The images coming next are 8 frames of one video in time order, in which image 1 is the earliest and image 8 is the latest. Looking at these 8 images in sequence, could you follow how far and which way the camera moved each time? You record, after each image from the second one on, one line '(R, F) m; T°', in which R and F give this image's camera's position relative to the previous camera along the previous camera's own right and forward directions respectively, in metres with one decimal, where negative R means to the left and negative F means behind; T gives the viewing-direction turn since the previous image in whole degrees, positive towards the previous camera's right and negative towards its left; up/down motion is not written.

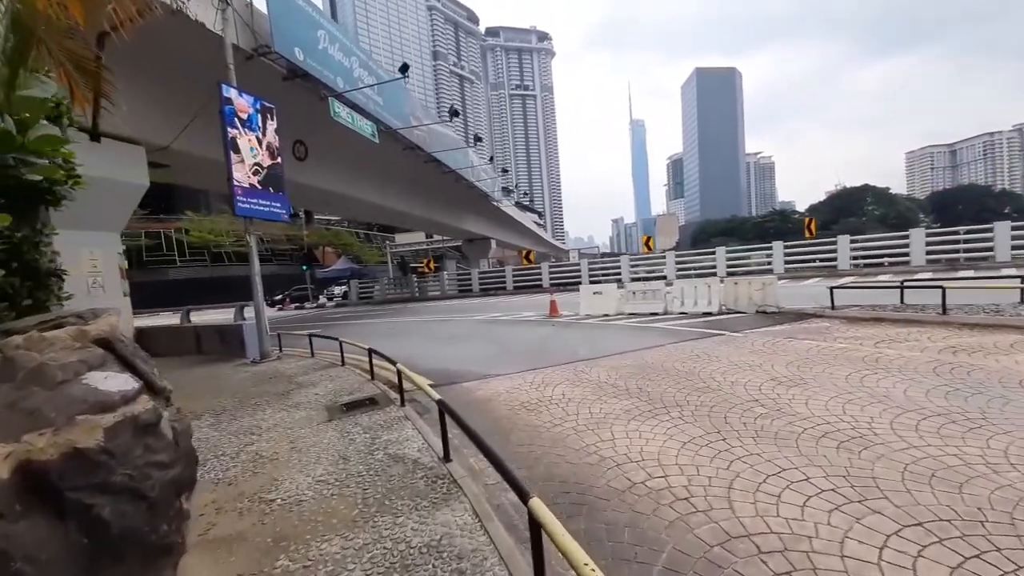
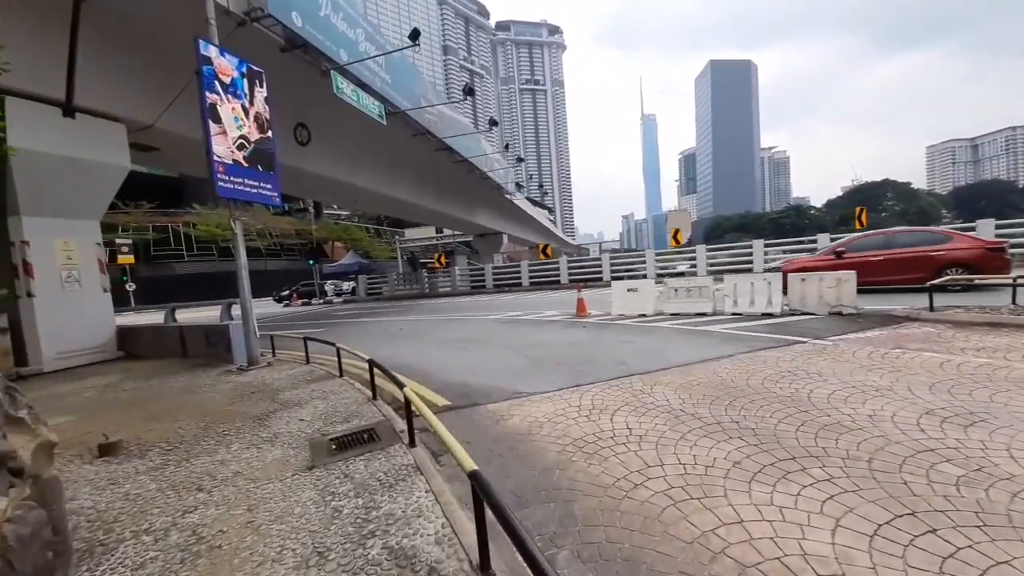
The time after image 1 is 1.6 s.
(-0.3, +1.3) m; -1°
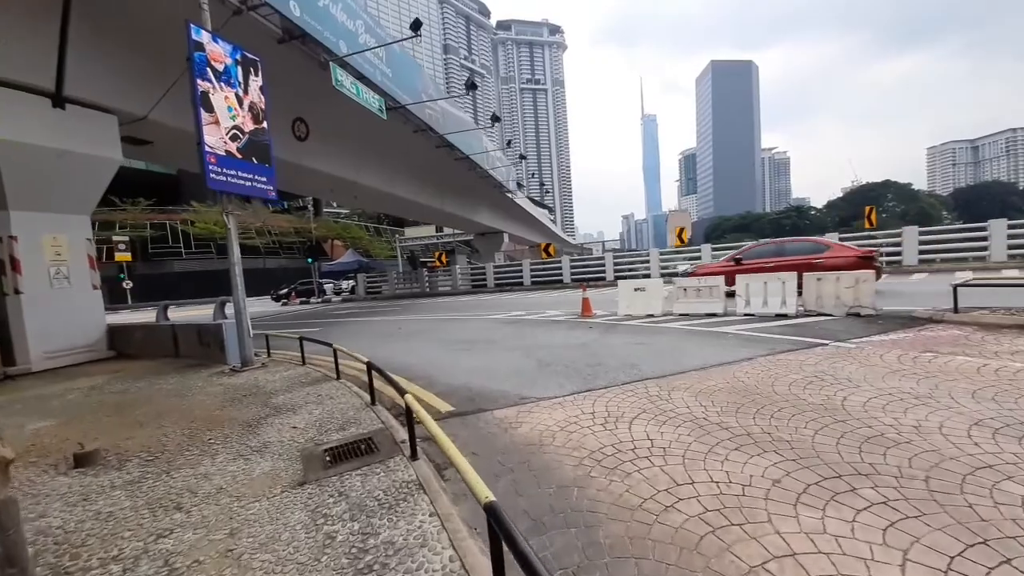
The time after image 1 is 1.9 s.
(-0.1, +0.3) m; 0°
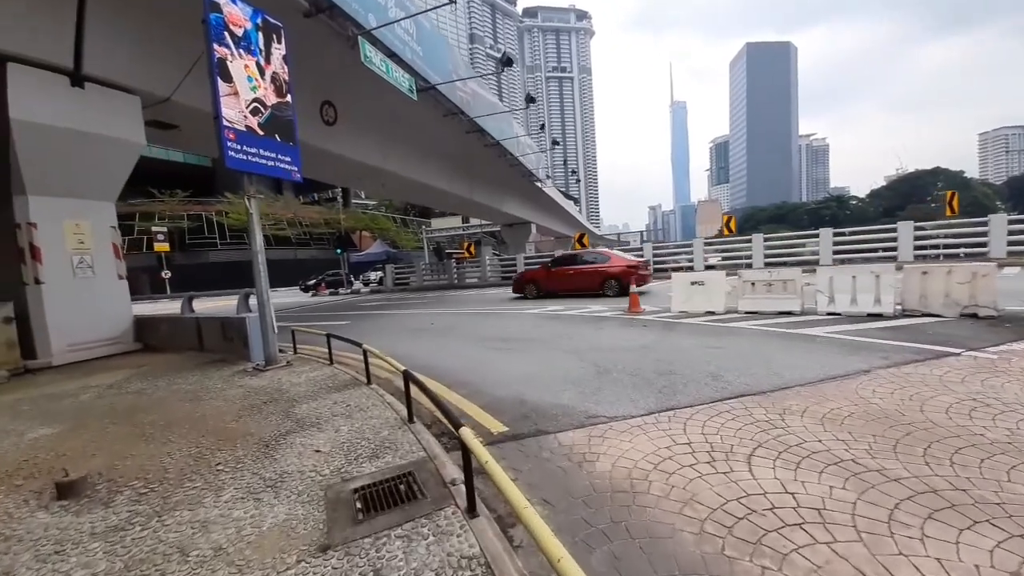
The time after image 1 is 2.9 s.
(-0.4, +0.9) m; -3°
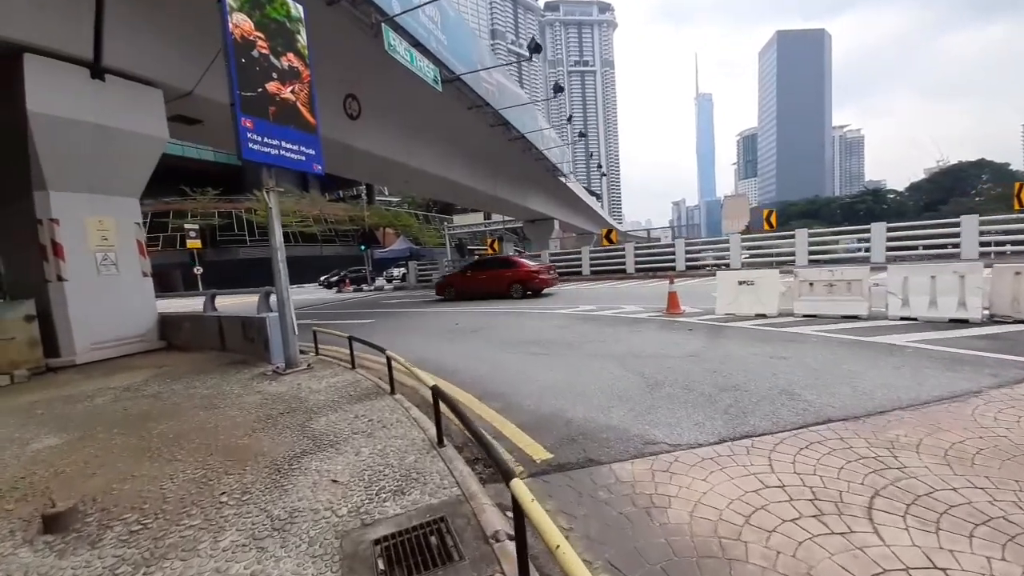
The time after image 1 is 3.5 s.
(-0.2, +0.5) m; -3°
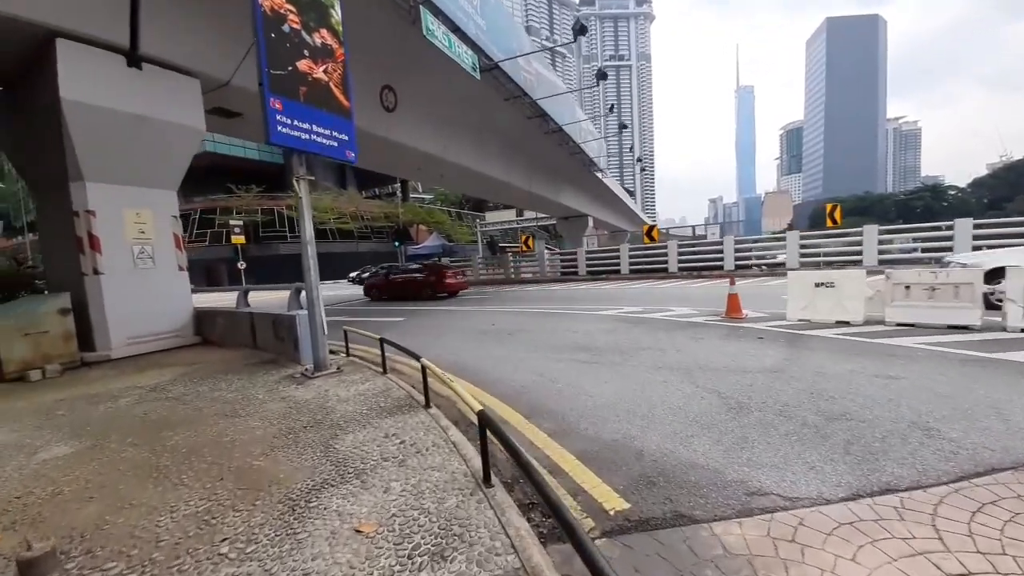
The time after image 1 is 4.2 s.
(-0.2, +0.7) m; -4°
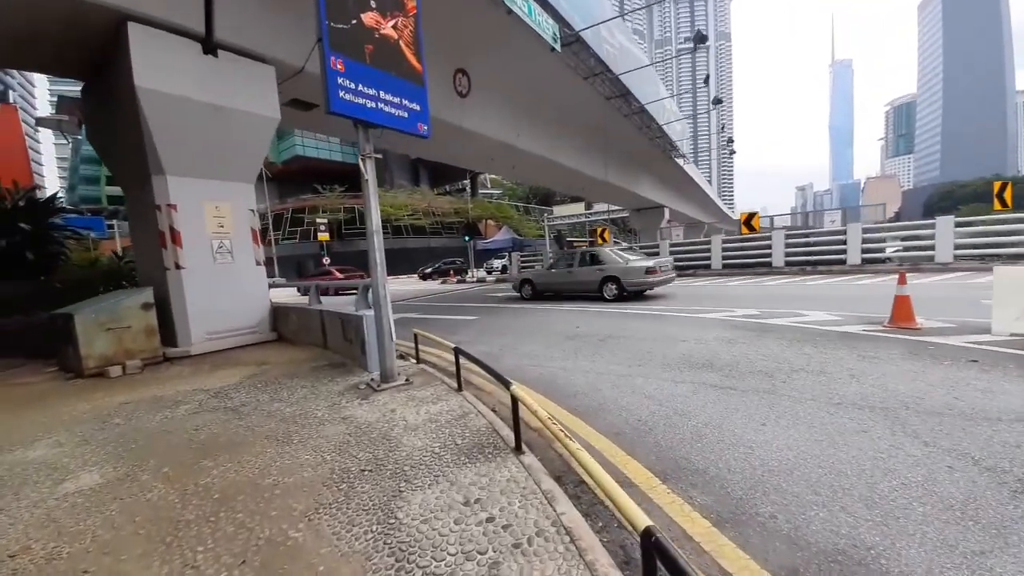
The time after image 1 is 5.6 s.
(-0.4, +1.1) m; -9°
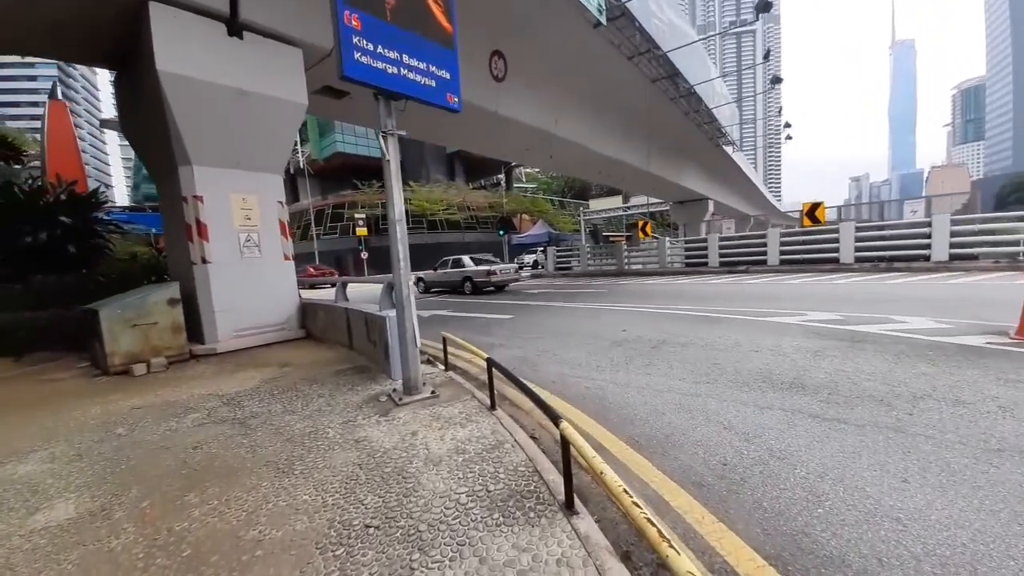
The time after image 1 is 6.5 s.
(-0.1, +0.7) m; -5°
